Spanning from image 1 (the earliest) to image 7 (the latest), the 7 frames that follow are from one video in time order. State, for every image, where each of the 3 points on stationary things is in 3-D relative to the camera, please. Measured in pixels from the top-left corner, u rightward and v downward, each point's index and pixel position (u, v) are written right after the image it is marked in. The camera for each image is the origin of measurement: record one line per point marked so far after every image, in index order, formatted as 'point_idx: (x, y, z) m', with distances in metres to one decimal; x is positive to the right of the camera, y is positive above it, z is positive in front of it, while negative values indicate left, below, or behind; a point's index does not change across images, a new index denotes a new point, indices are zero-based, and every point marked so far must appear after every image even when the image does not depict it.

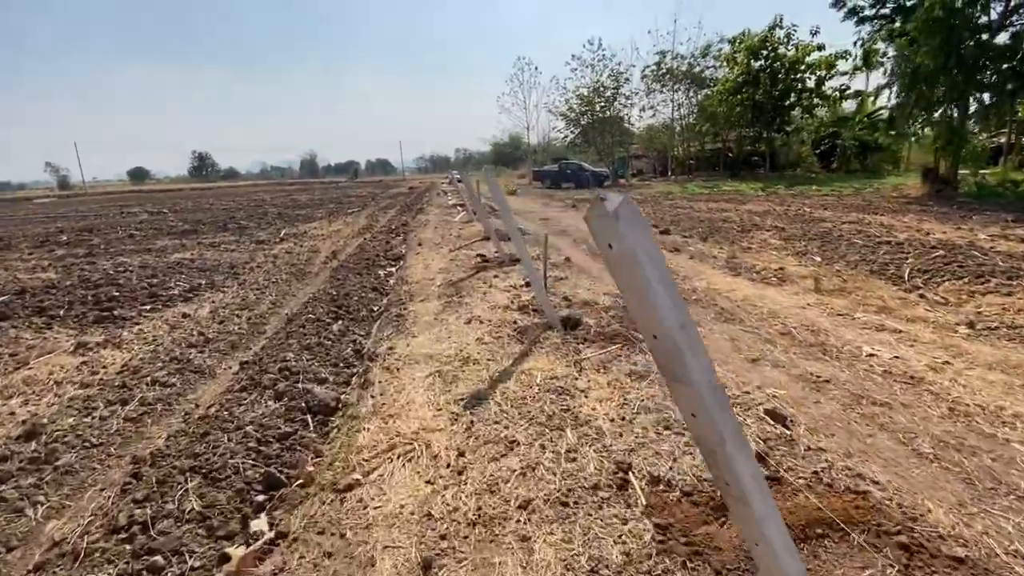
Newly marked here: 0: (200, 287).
0: (-5.4, 0.0, +8.6) m
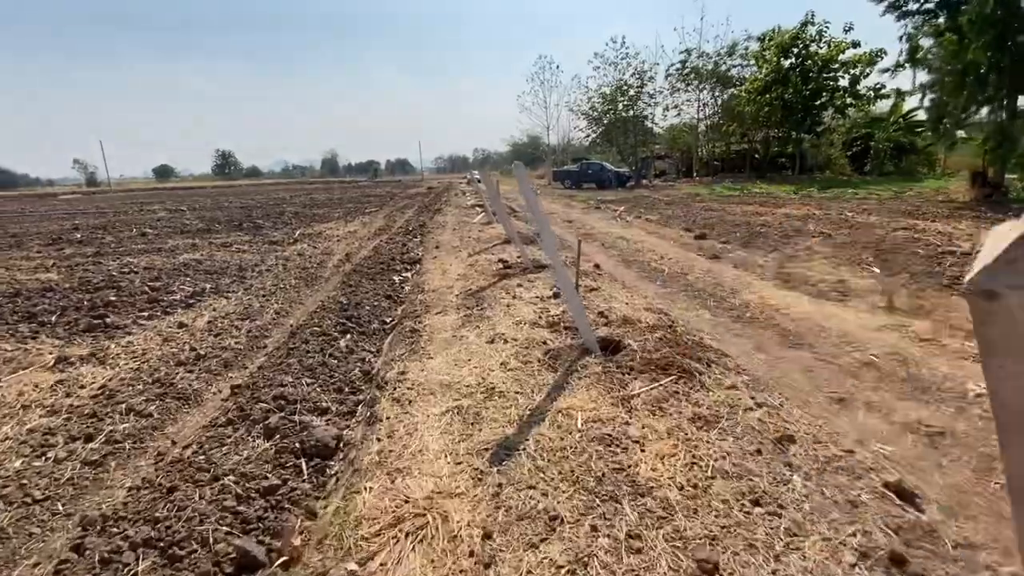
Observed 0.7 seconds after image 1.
0: (-5.0, -0.1, +8.0) m
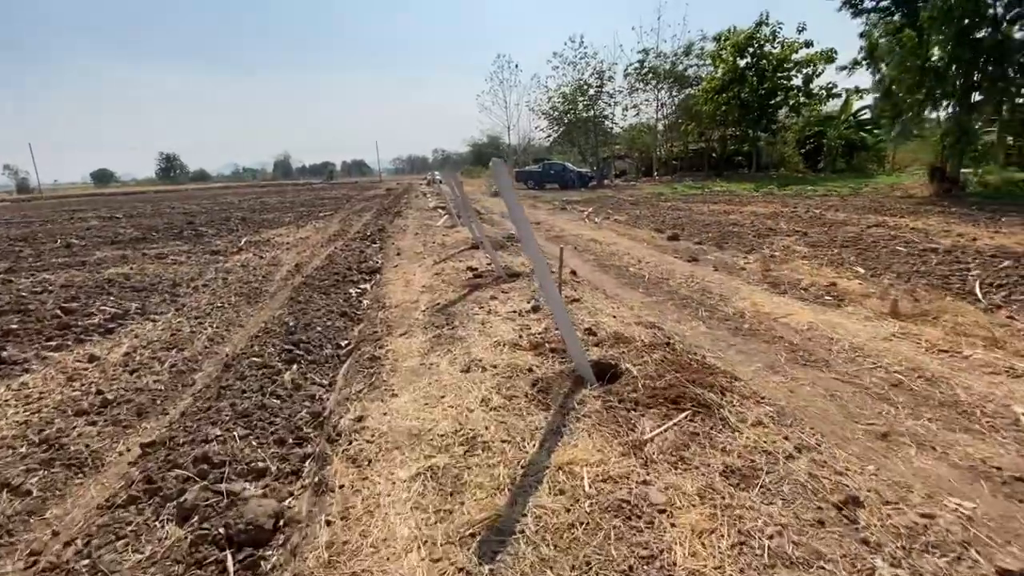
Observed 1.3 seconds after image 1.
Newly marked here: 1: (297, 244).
0: (-5.4, -0.4, +6.9) m
1: (-5.7, +1.2, +13.1) m
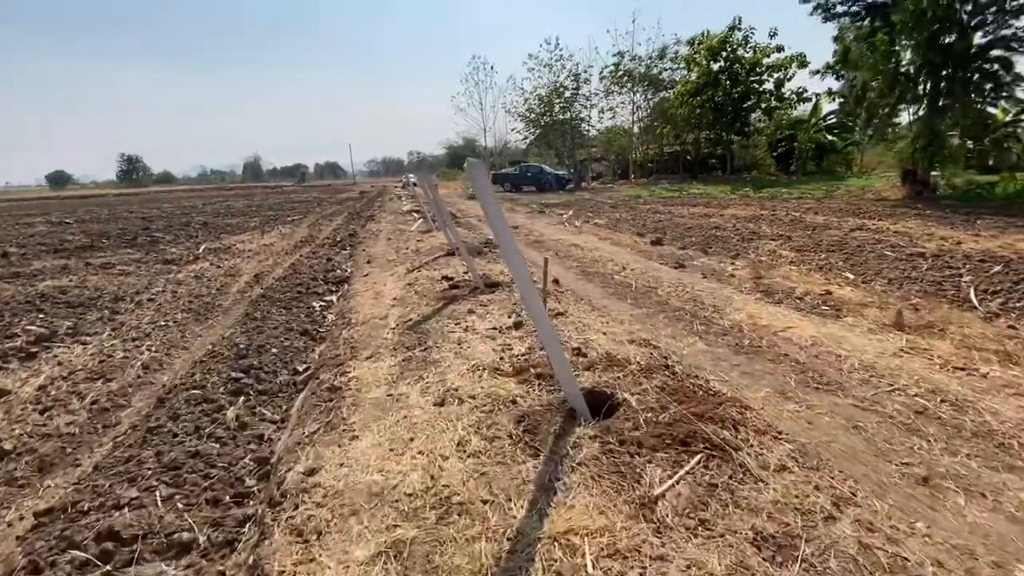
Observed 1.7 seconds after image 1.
0: (-5.7, -0.6, +6.1) m
1: (-6.3, +0.9, +12.3) m
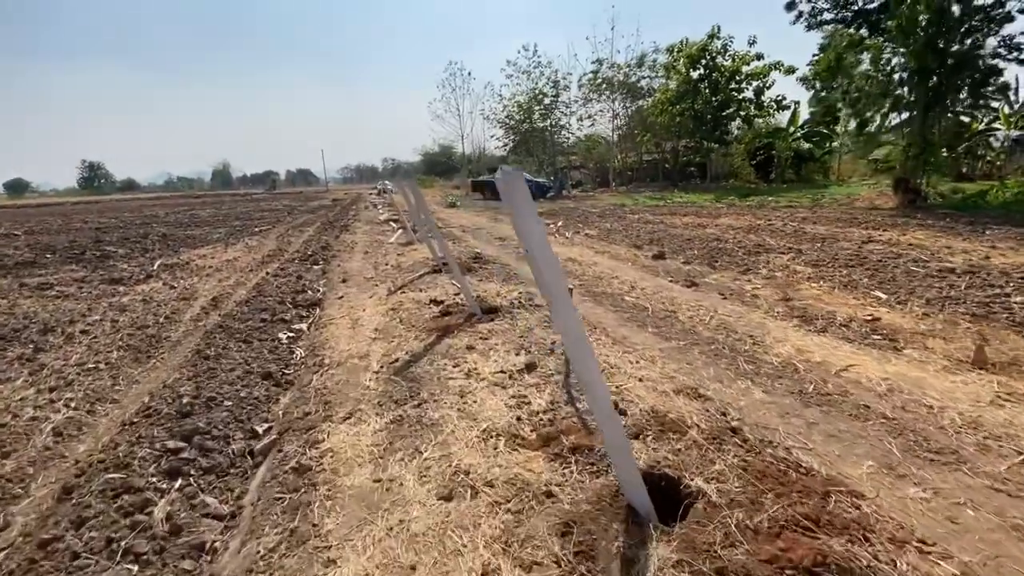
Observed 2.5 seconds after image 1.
0: (-5.6, -0.9, +4.9) m
1: (-6.5, +0.4, +11.1) m
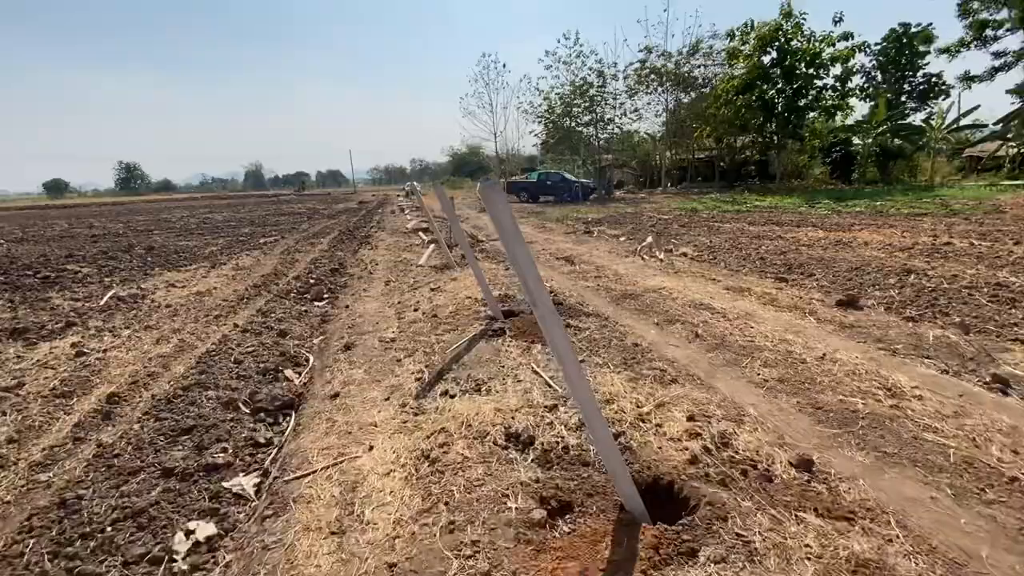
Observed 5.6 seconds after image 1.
0: (-4.6, -1.7, +1.6) m
1: (-5.2, -0.3, +7.7) m
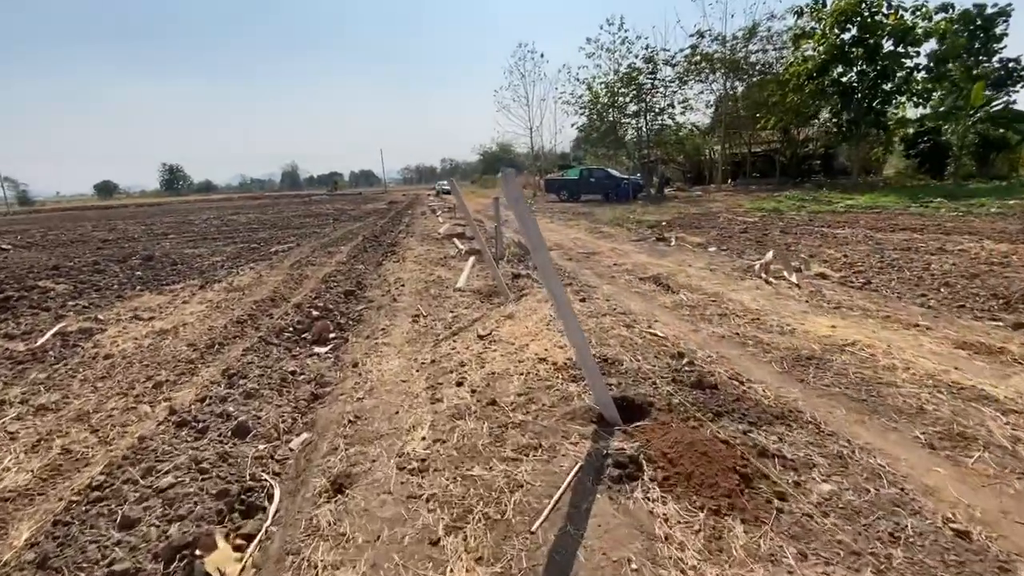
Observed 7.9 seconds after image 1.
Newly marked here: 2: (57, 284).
0: (-4.0, -2.2, -0.9) m
1: (-4.2, -0.8, +5.3) m
2: (-9.5, +0.1, +10.4) m
